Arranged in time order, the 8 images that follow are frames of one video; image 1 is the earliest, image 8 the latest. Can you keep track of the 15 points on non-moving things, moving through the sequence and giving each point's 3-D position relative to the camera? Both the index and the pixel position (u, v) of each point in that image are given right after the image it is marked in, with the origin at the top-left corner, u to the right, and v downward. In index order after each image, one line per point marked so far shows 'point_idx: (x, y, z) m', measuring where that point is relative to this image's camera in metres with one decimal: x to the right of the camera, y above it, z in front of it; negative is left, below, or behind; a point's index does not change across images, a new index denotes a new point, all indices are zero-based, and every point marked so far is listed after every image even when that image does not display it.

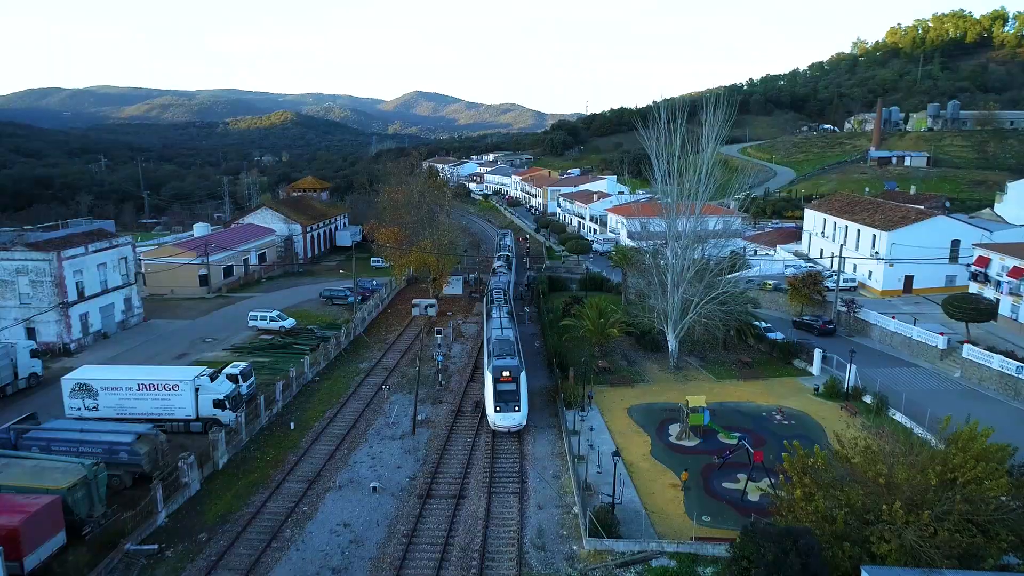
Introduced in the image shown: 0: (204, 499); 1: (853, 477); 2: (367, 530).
0: (-8.6, -5.8, +19.8) m
1: (+7.4, -4.1, +15.4) m
2: (-3.7, -6.2, +18.2) m
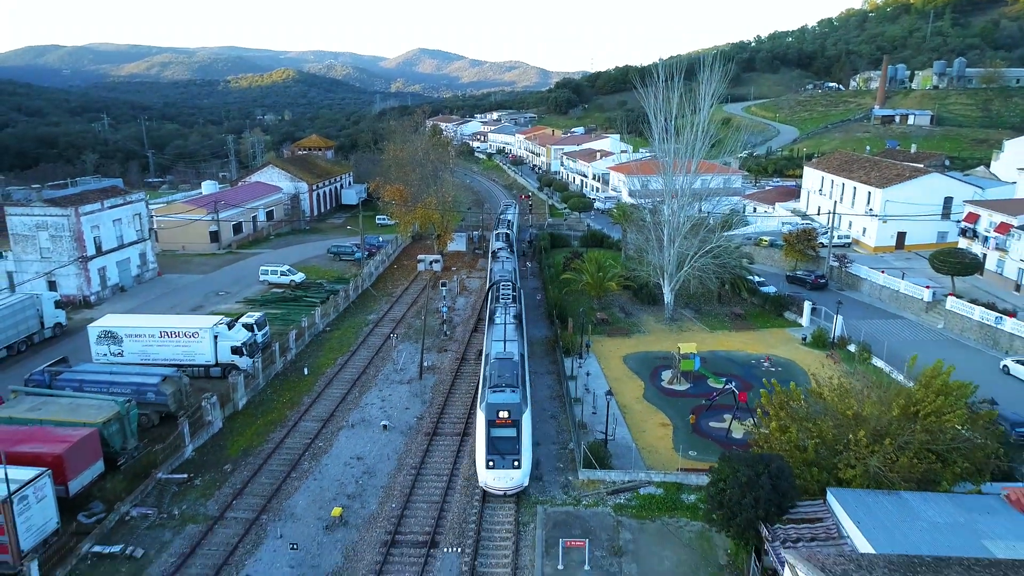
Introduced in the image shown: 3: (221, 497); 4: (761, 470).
0: (-8.5, -4.4, +21.3) m
1: (+7.4, -3.0, +16.8) m
2: (-3.7, -4.8, +19.7) m
3: (-7.3, -5.2, +18.1) m
4: (+5.1, -3.7, +14.5) m
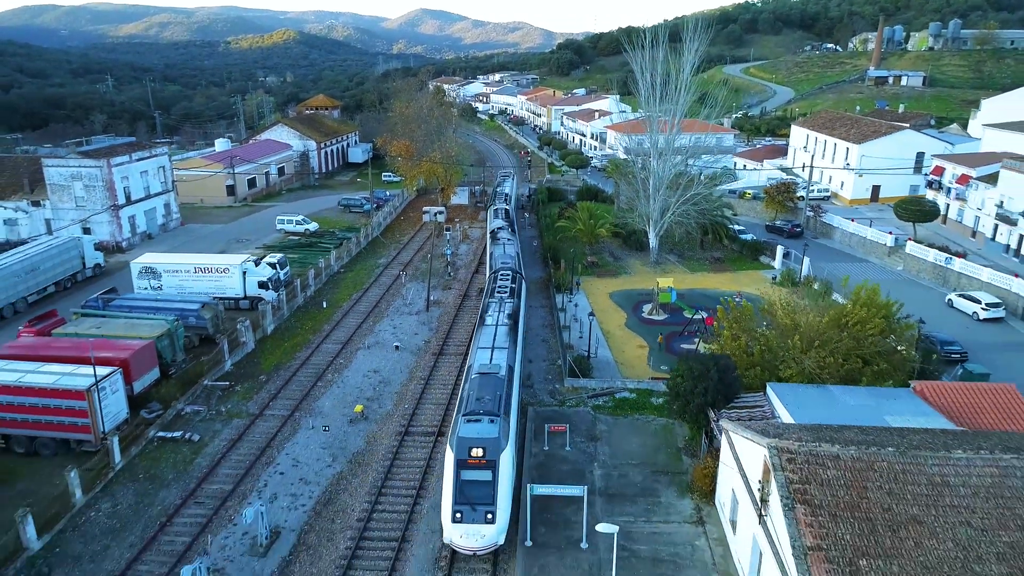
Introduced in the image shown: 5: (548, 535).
0: (-8.7, -2.2, +24.4) m
1: (+7.3, -1.1, +19.7) m
2: (-3.8, -2.8, +22.8) m
3: (-7.5, -3.3, +21.3) m
4: (+4.9, -1.9, +17.5) m
5: (+0.8, -5.2, +14.8) m
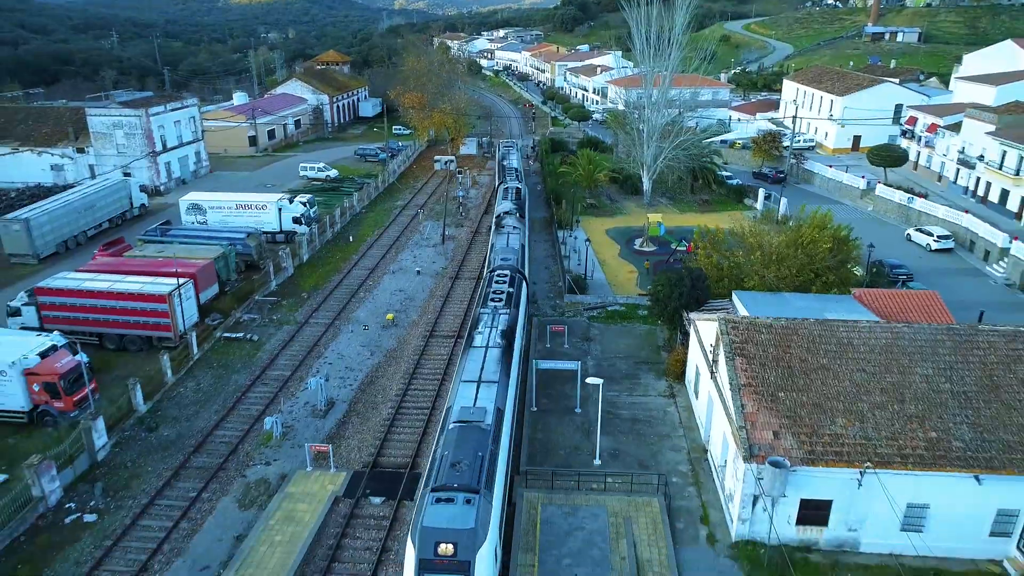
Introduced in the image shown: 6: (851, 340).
0: (-8.4, +0.5, +28.0) m
1: (+7.5, +1.3, +23.2) m
2: (-3.6, -0.2, +26.4) m
3: (-7.2, -0.7, +24.9) m
4: (+5.1, +0.3, +21.0) m
5: (+1.0, -3.1, +18.5) m
6: (+7.0, -1.1, +14.8) m
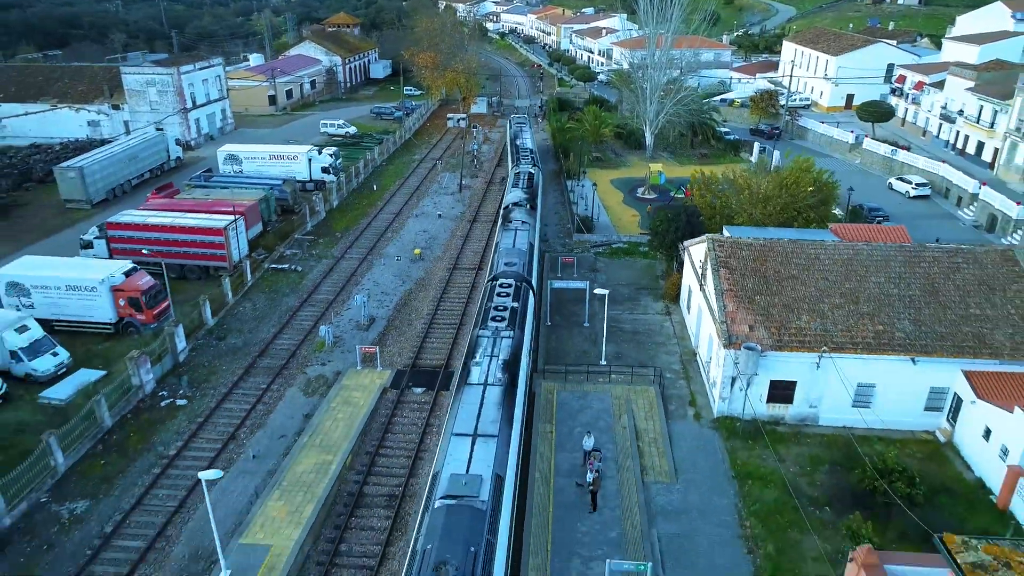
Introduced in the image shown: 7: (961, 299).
0: (-7.9, +3.0, +30.8) m
1: (+8.0, +3.6, +25.9) m
2: (-3.0, +2.2, +29.2) m
3: (-6.7, +1.6, +27.7) m
4: (+5.7, +2.5, +23.7) m
5: (+1.5, -1.0, +21.4) m
6: (+7.5, +0.8, +17.6) m
7: (+10.4, -0.2, +16.4) m
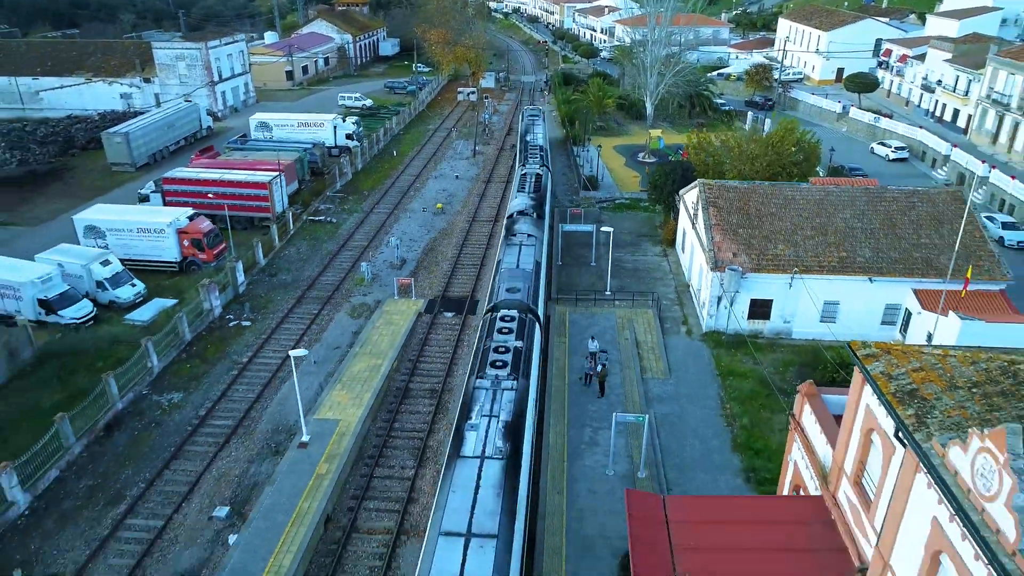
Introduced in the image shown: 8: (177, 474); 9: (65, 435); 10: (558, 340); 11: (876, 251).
0: (-7.3, +5.1, +33.5) m
1: (+8.6, +5.6, +28.6) m
2: (-2.5, +4.3, +32.0) m
3: (-6.1, +3.7, +30.5) m
4: (+6.2, +4.5, +26.5) m
5: (+2.1, +0.9, +24.3) m
6: (+8.0, +2.6, +20.4) m
7: (+10.9, +1.6, +19.3) m
8: (-7.0, -3.8, +14.8) m
9: (-9.3, -3.1, +14.8) m
10: (+1.2, -1.4, +19.1) m
11: (+9.6, +1.0, +18.8) m
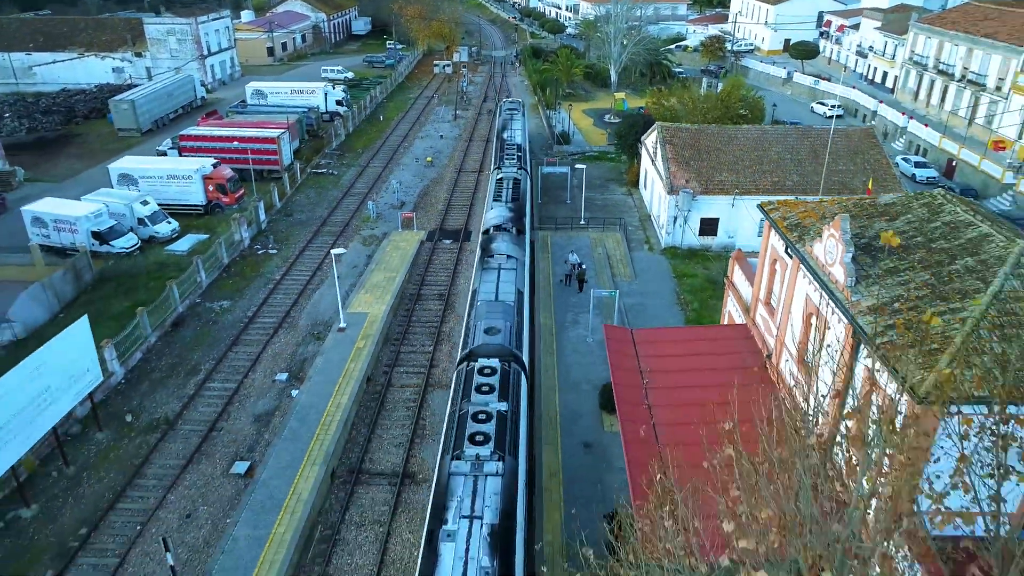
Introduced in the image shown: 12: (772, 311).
0: (-8.4, +7.6, +36.7) m
1: (+7.7, +8.4, +32.5) m
2: (-3.4, +6.9, +35.4) m
3: (-7.0, +6.1, +33.8) m
4: (+5.5, +7.2, +30.3) m
5: (+1.5, +3.4, +28.0) m
6: (+7.6, +5.2, +24.3) m
7: (+10.6, +4.2, +23.4) m
8: (-7.0, -1.7, +18.2) m
9: (-9.3, -1.0, +18.0) m
10: (+1.0, +1.0, +22.8) m
11: (+9.3, +3.6, +22.9) m
12: (+4.8, -0.4, +13.0) m
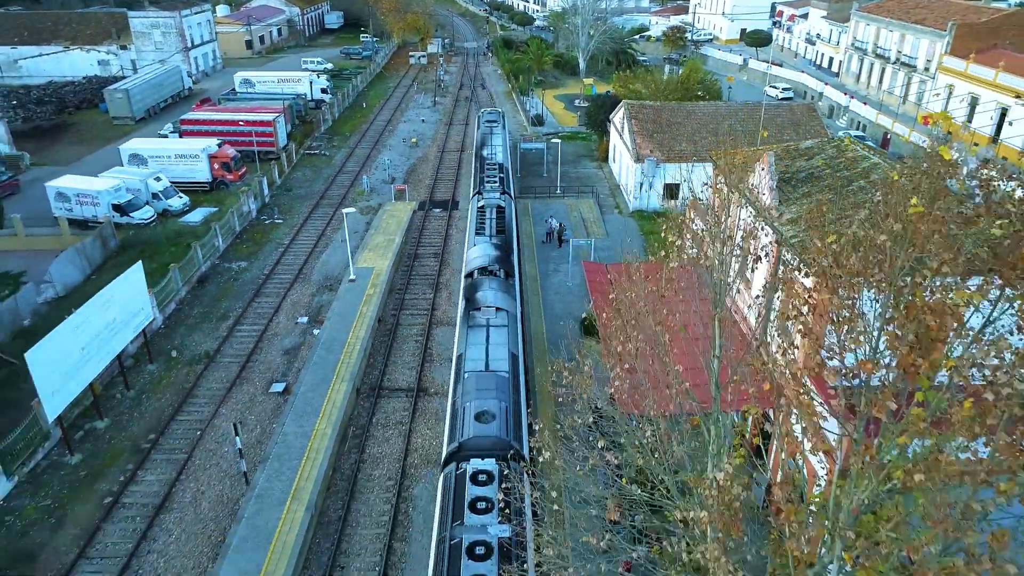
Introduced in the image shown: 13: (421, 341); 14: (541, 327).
0: (-9.6, +8.9, +39.0) m
1: (+6.6, +10.0, +35.5) m
2: (-4.6, +8.3, +37.9) m
3: (-8.1, +7.5, +36.1) m
4: (+4.5, +8.7, +33.2) m
5: (+0.7, +4.9, +30.7) m
6: (+6.9, +6.8, +27.3) m
7: (+9.9, +5.9, +26.5) m
8: (-7.2, -0.4, +20.6) m
9: (-9.6, +0.2, +20.4) m
10: (+0.4, +2.5, +25.5) m
11: (+8.7, +5.2, +25.9) m
12: (+4.7, +1.0, +15.9) m
13: (-2.4, -1.4, +18.7) m
14: (+0.8, -1.1, +18.7) m
